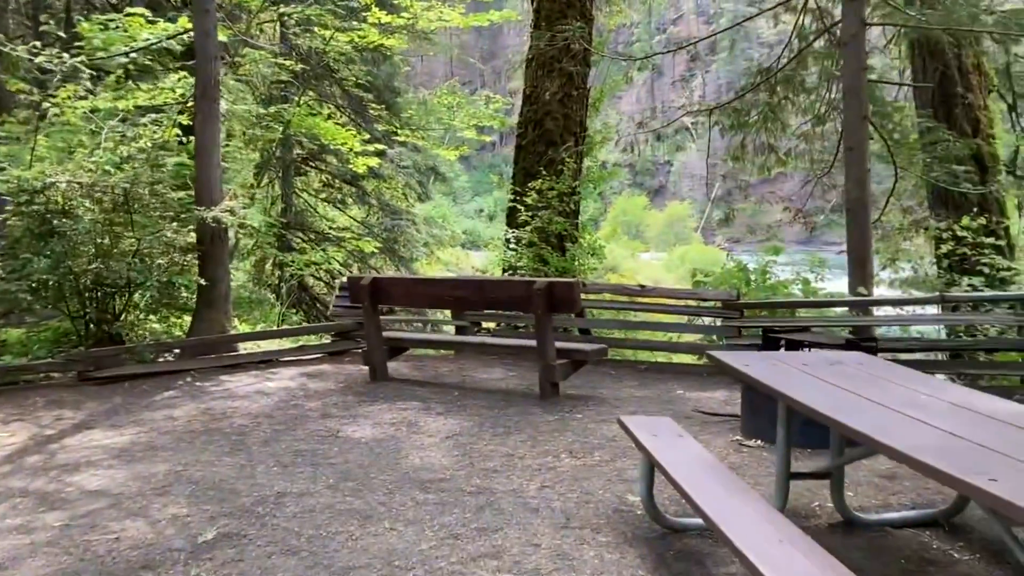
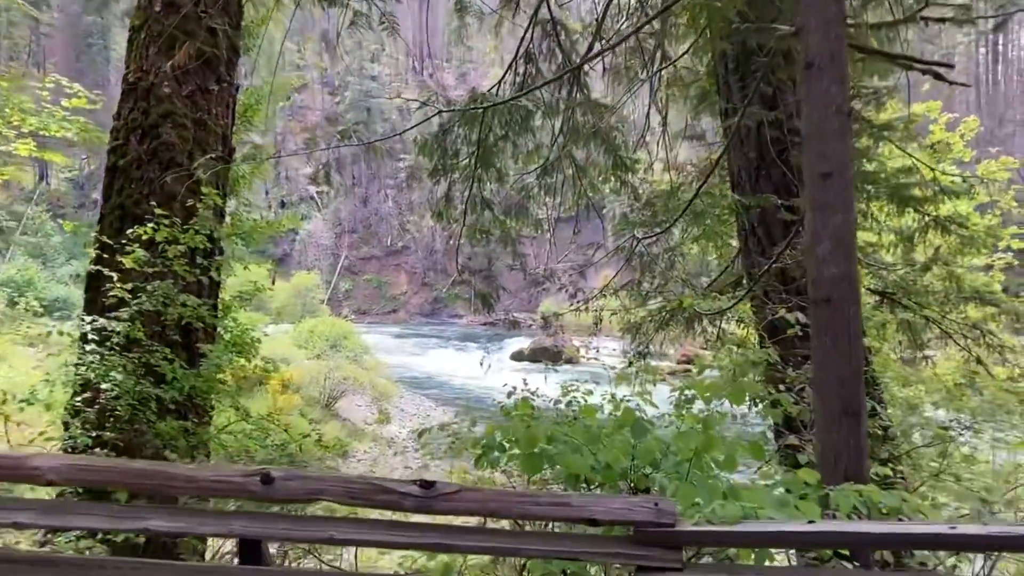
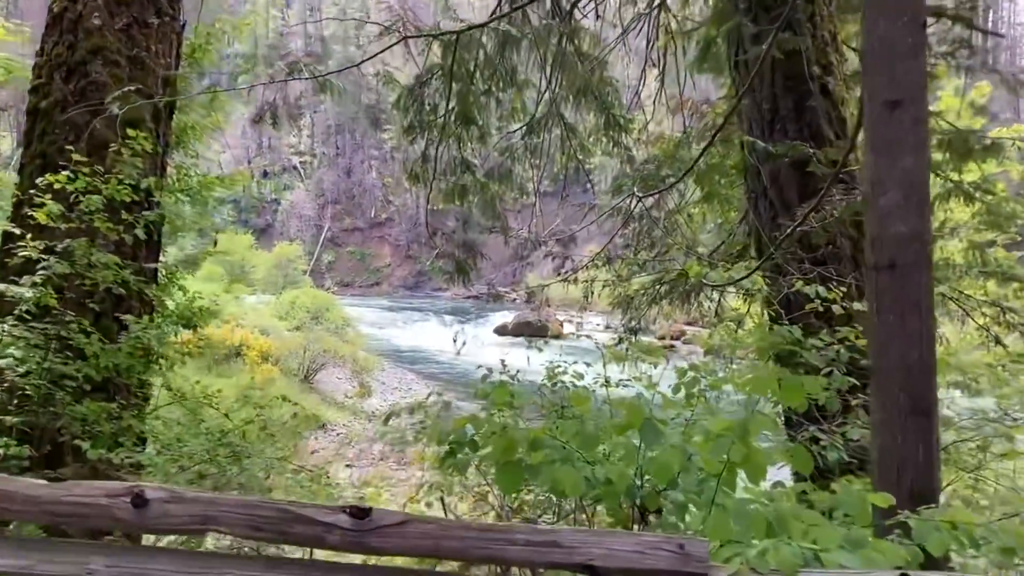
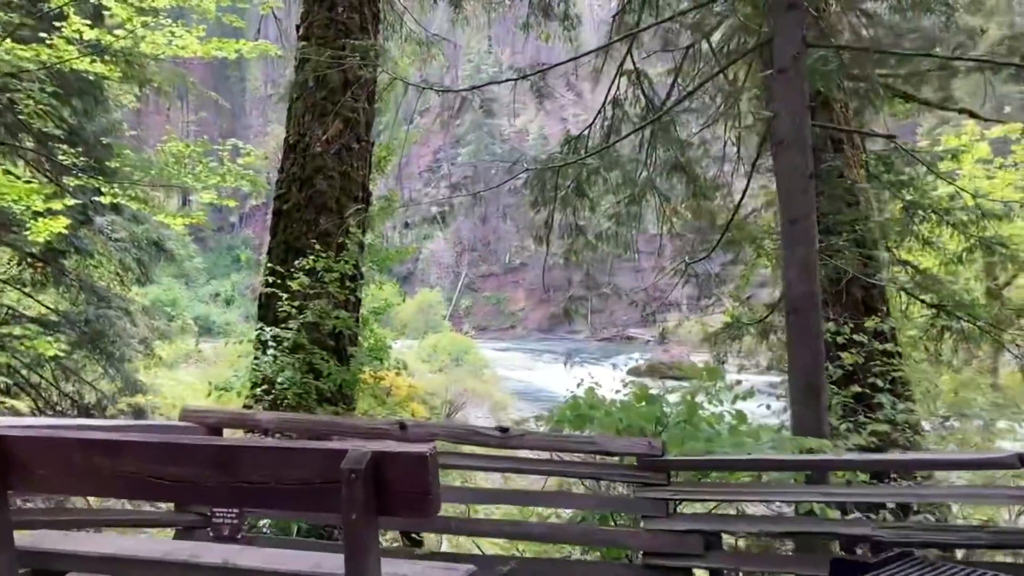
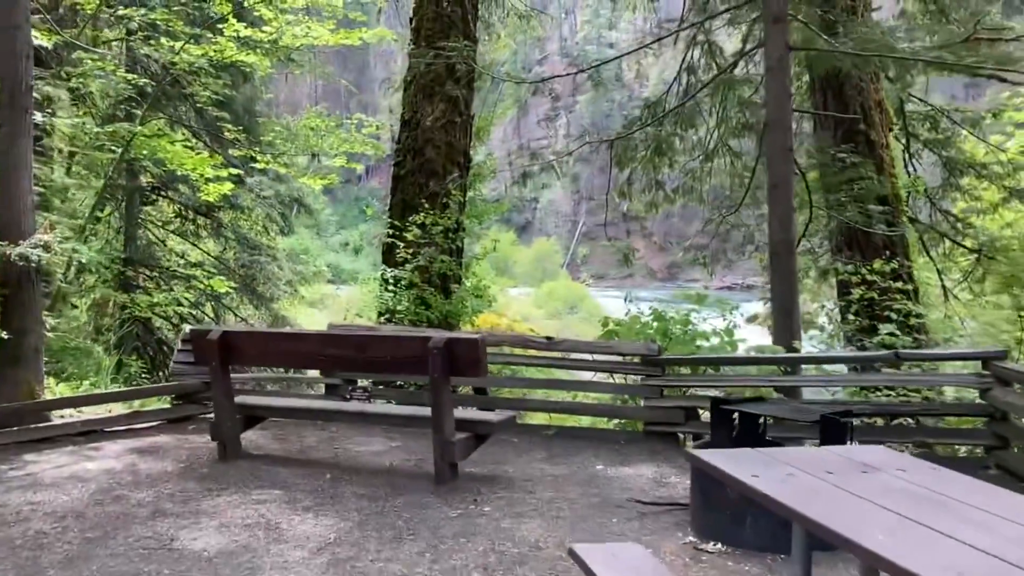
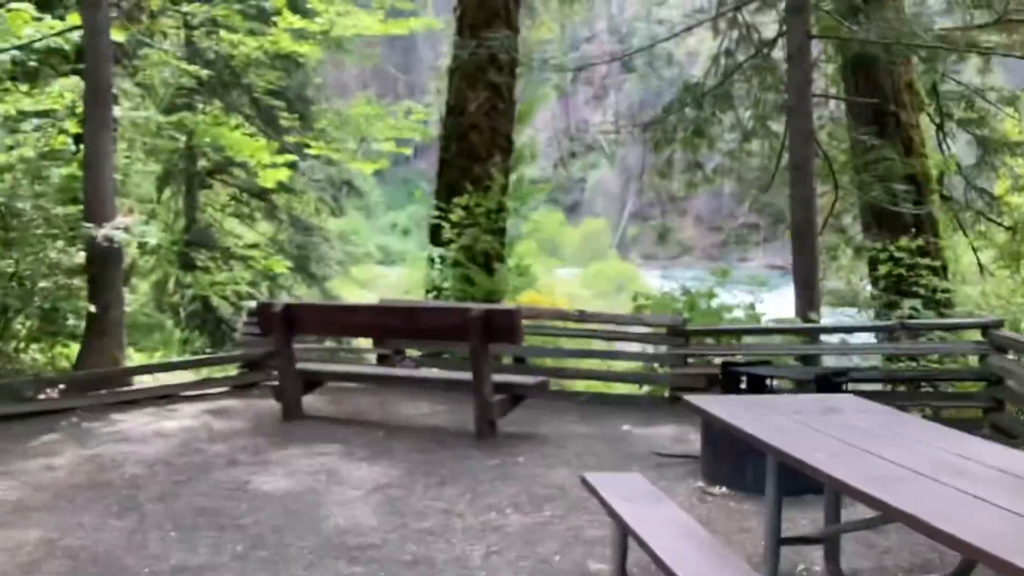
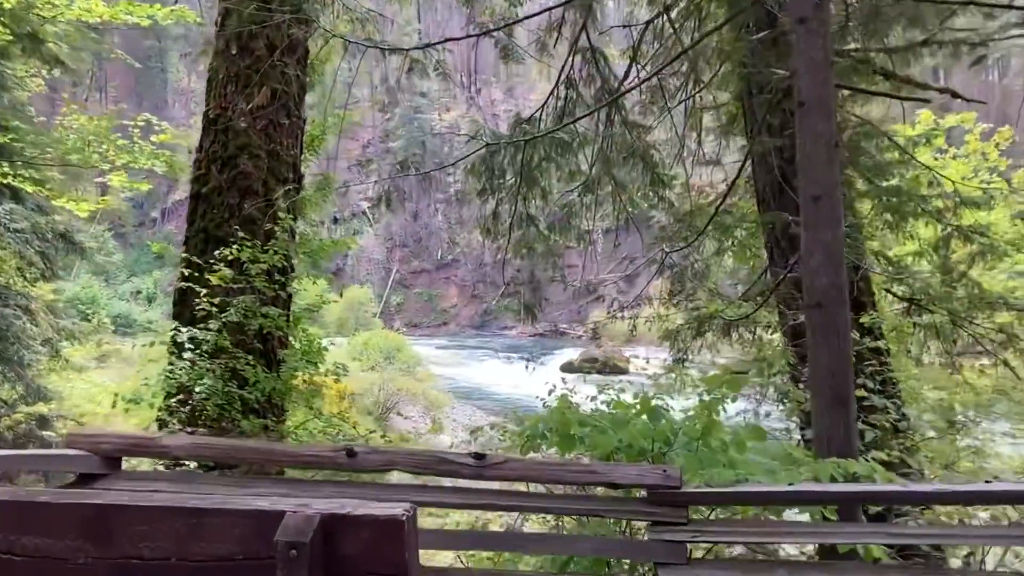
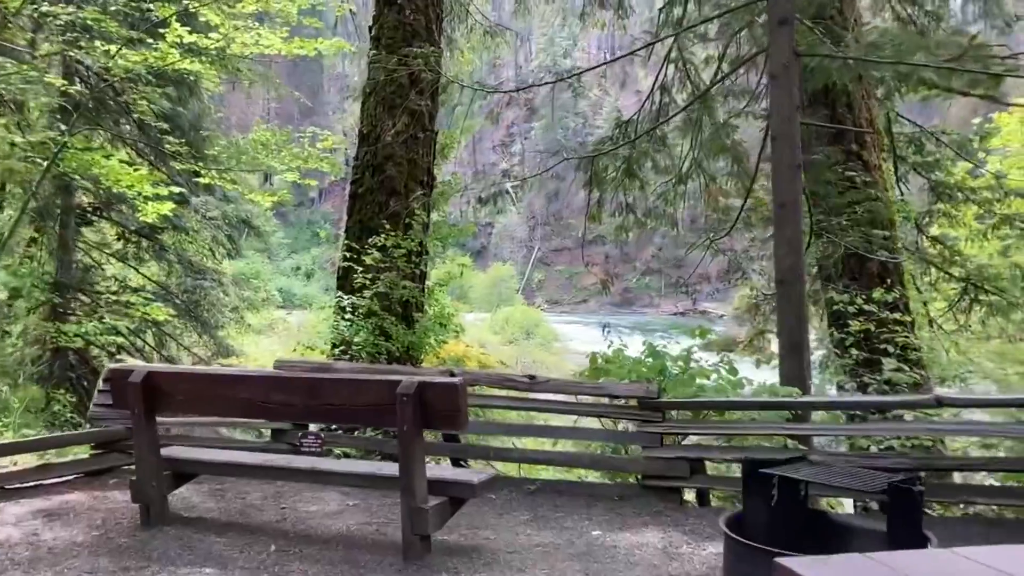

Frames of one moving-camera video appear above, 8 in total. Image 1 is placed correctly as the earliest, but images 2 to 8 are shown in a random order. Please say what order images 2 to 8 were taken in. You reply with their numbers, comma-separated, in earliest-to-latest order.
6, 5, 8, 4, 7, 2, 3
